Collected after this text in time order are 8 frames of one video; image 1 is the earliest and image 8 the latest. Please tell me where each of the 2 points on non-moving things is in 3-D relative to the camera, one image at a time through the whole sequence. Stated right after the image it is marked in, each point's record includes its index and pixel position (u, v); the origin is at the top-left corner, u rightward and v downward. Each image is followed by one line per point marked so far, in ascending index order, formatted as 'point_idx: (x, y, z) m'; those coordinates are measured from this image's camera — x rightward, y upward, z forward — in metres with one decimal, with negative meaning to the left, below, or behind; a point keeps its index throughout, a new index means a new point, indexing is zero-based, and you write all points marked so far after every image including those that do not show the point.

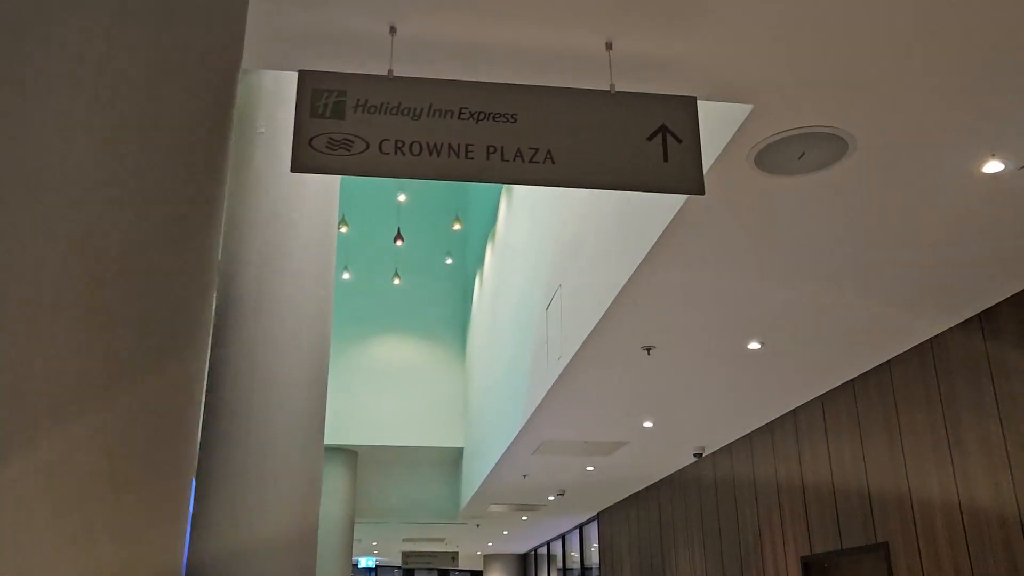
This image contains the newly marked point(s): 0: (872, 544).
0: (+1.8, -1.2, +4.4) m
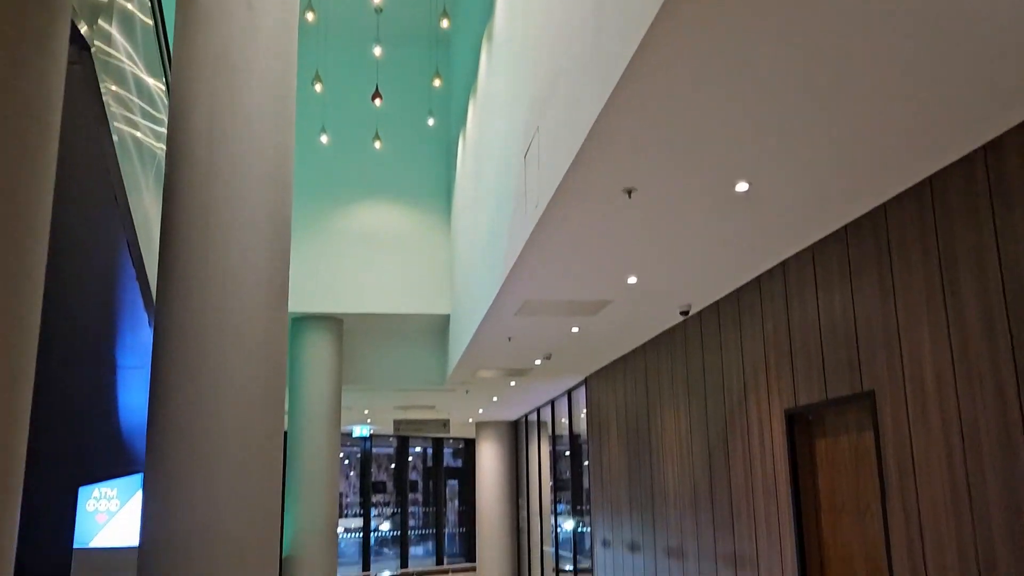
0: (+1.6, -0.5, +4.3) m
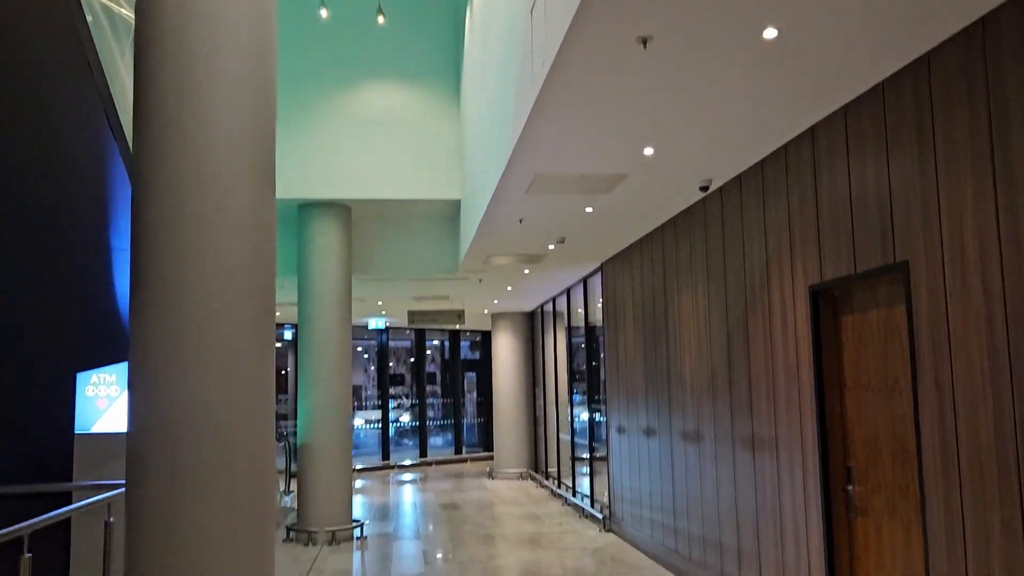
0: (+1.7, +0.1, +4.0) m
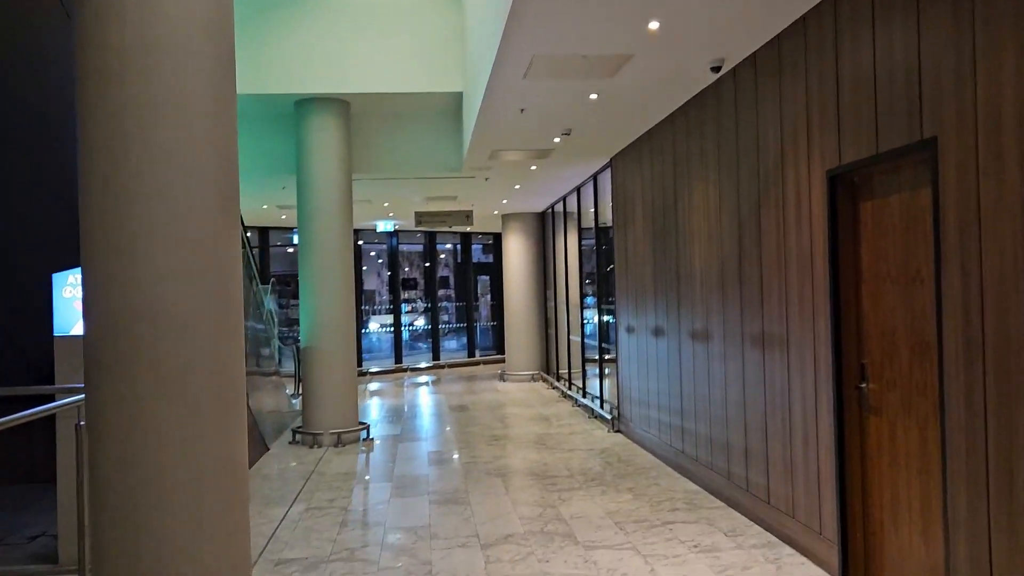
0: (+1.6, +0.6, +3.6) m
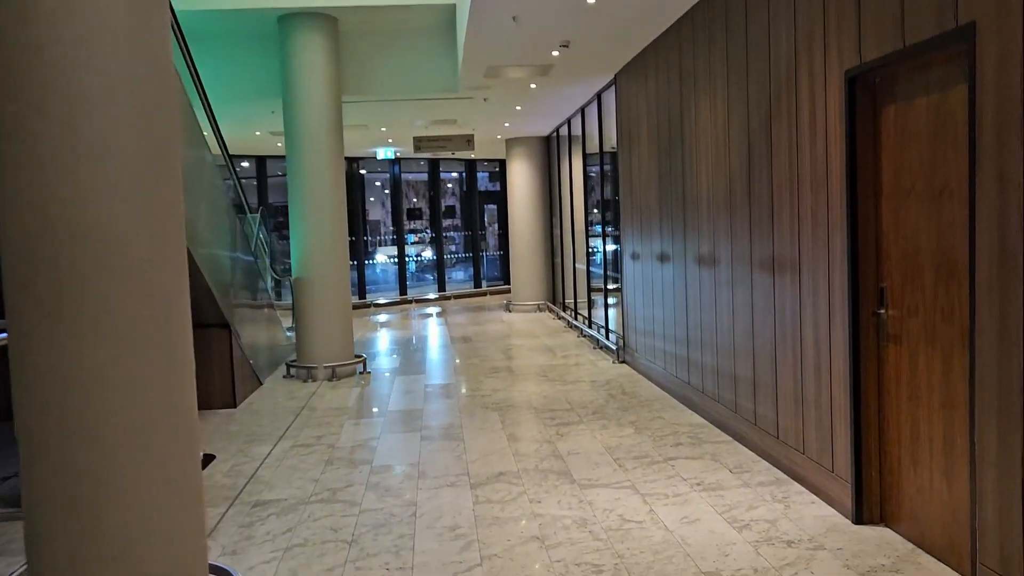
0: (+1.5, +0.9, +3.2) m
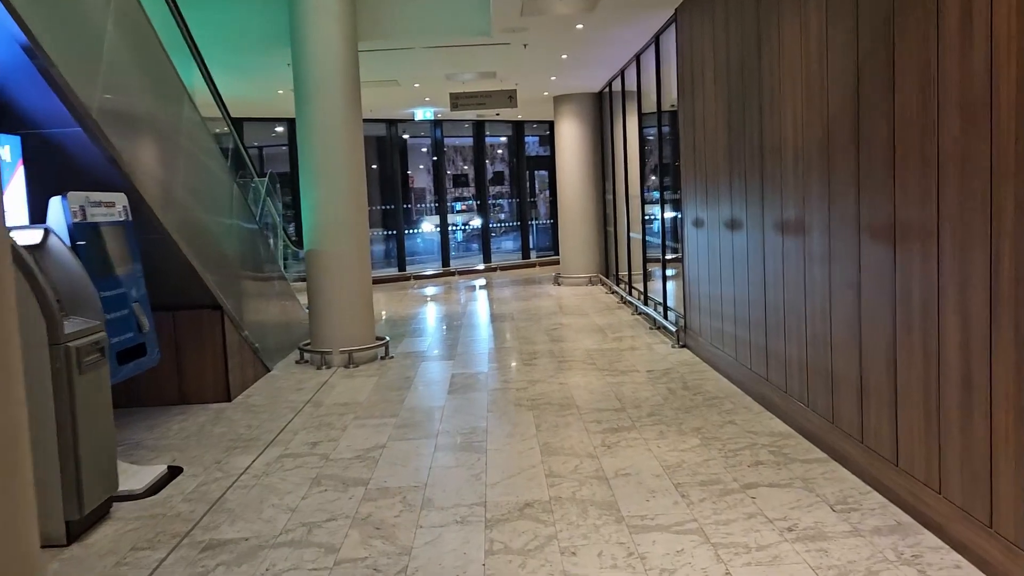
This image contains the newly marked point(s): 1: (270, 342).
0: (+1.5, +0.9, +1.9) m
1: (-2.1, -0.5, +7.6) m
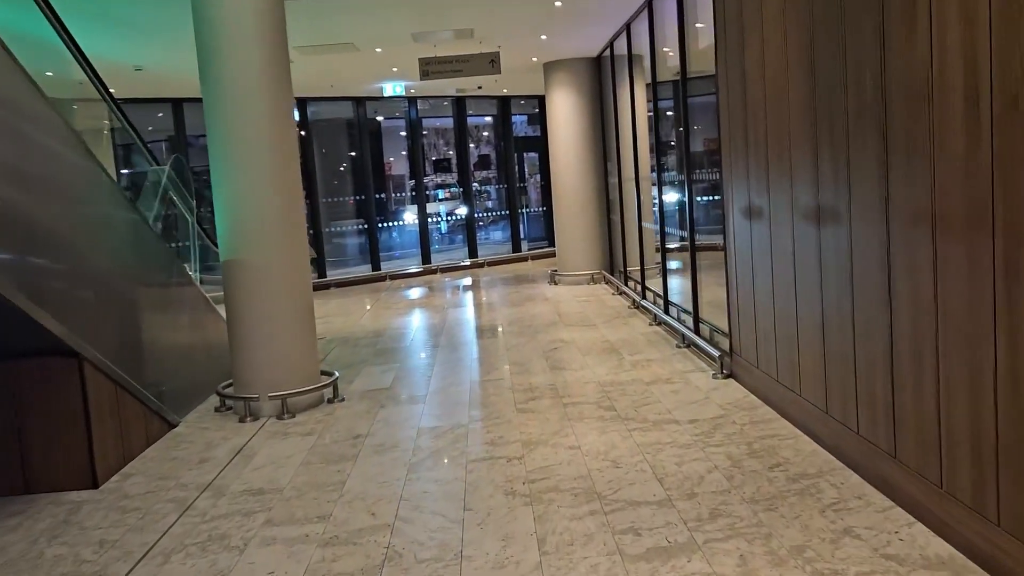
0: (+1.5, +0.8, 0.0) m
1: (-2.1, -0.6, +5.7) m
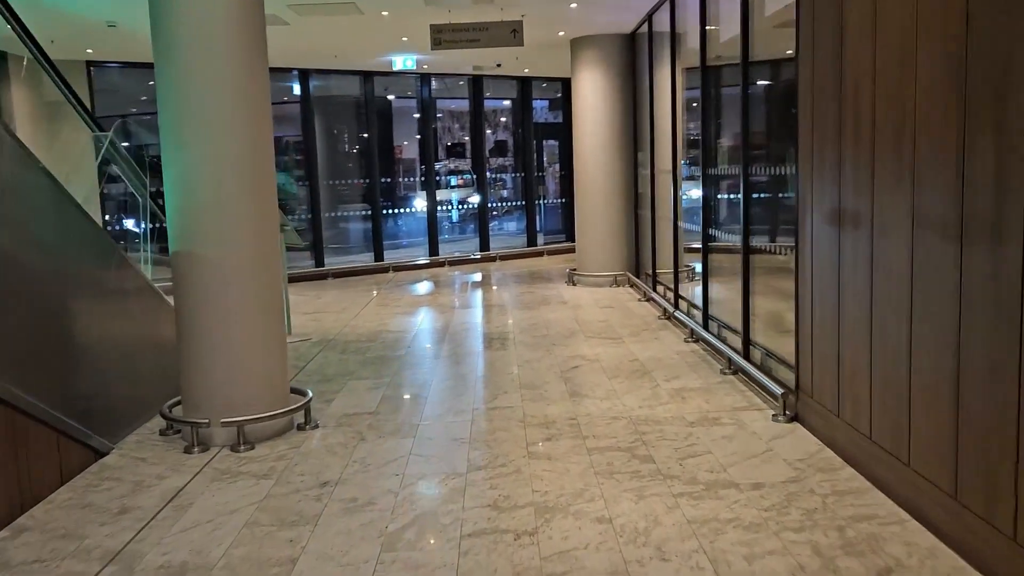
0: (+1.5, +0.6, -1.1) m
1: (-2.1, -0.6, +4.7) m
